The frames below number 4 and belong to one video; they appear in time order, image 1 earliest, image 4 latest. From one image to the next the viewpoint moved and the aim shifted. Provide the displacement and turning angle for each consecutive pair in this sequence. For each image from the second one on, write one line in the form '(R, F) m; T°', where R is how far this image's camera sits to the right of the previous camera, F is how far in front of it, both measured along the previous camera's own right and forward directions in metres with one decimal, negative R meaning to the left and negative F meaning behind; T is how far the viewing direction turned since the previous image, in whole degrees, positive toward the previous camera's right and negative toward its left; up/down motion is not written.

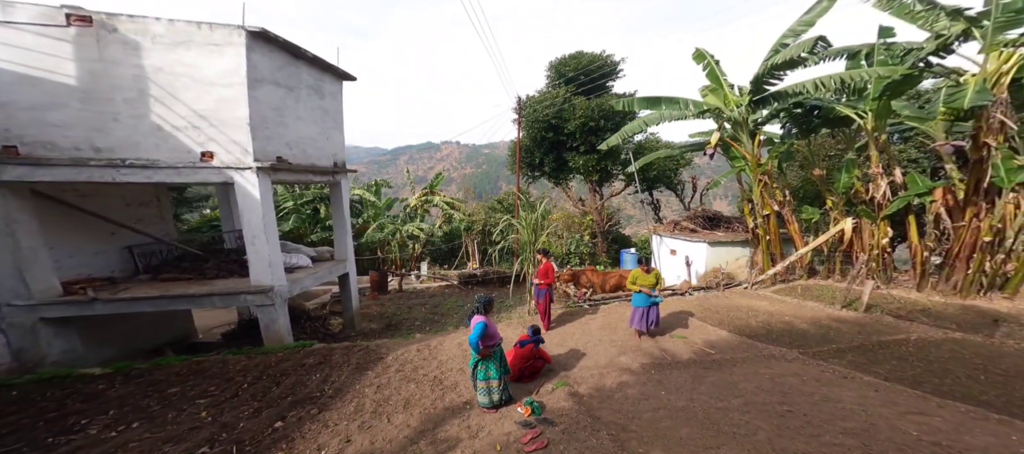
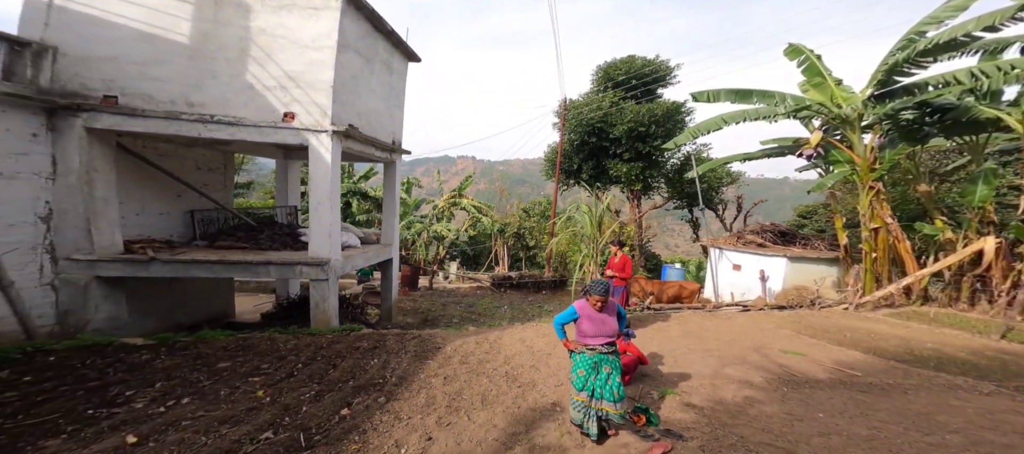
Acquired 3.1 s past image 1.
(-0.8, +0.7) m; -3°
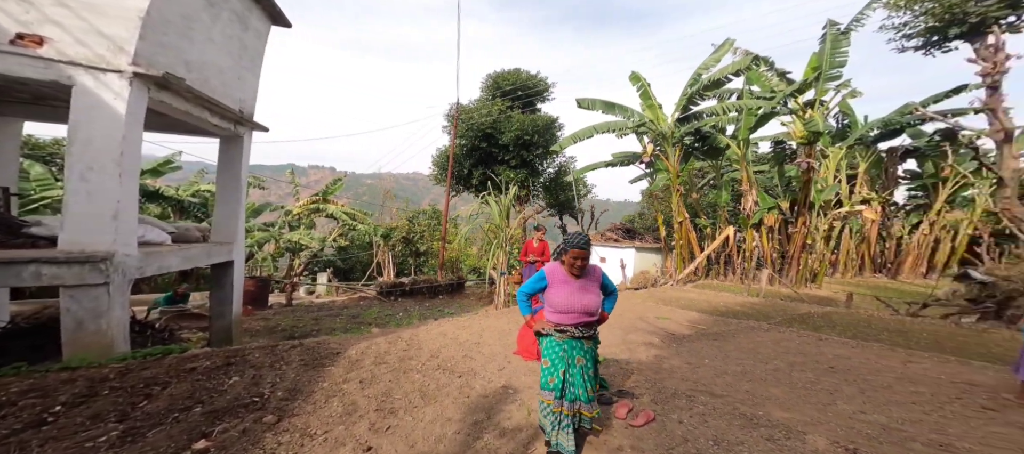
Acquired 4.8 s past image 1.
(-0.8, +0.5) m; +21°
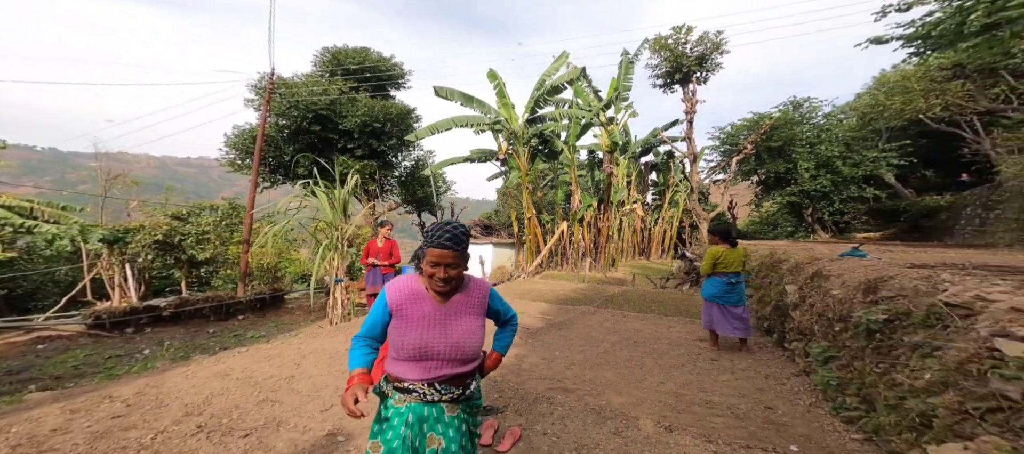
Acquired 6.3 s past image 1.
(+0.2, +0.7) m; +18°
